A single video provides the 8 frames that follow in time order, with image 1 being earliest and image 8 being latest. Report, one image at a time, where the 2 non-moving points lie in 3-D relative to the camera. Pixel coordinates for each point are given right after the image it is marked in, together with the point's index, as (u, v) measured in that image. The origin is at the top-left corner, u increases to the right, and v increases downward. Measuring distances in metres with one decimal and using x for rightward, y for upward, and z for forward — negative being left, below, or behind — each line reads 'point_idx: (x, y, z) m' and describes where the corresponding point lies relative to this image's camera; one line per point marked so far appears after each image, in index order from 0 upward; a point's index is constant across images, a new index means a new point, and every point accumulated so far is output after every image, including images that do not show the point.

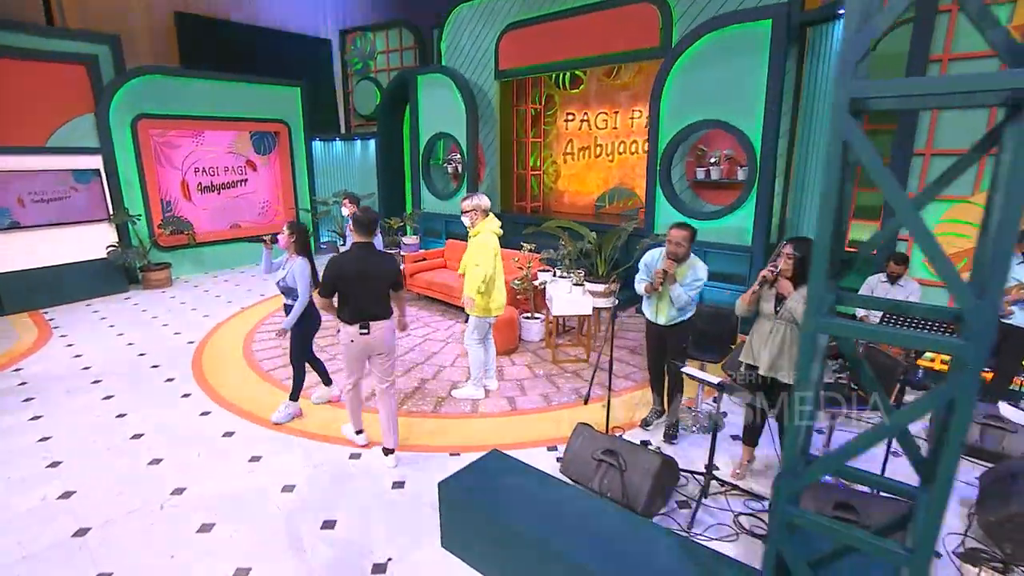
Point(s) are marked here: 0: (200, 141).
0: (-6.4, +3.0, +10.4) m
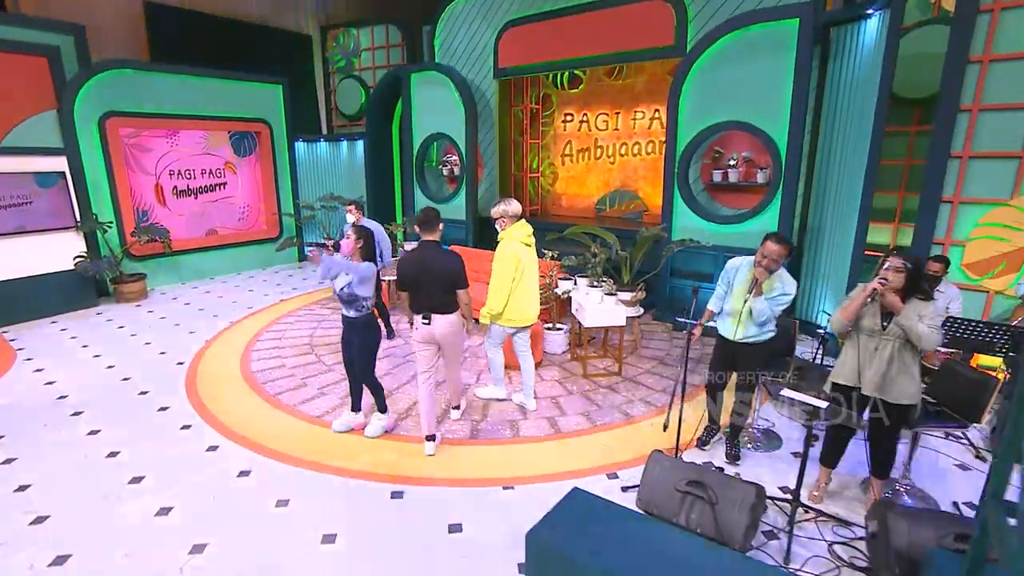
0: (-6.4, +2.8, +9.7) m
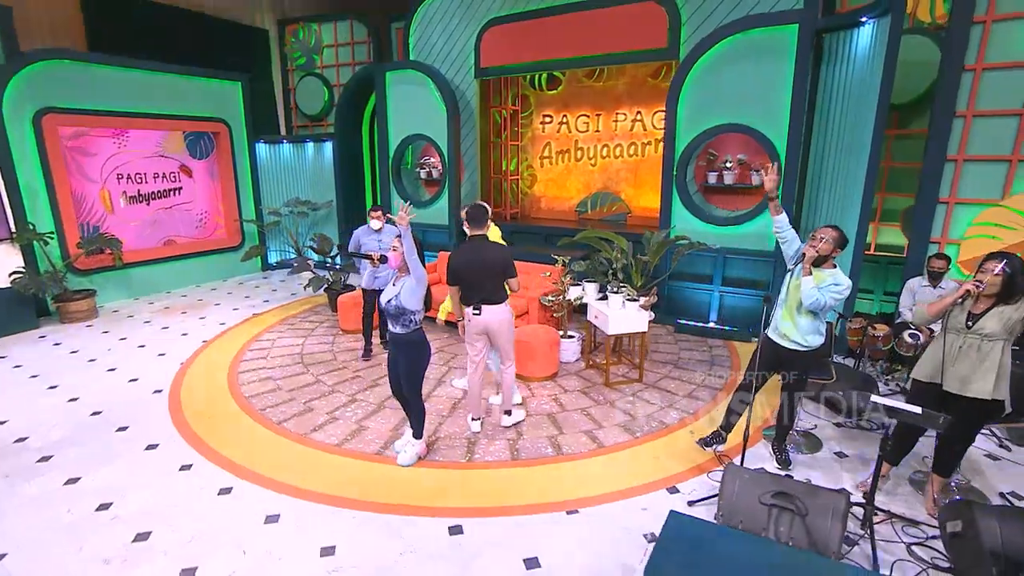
0: (-6.7, +2.5, +8.7) m
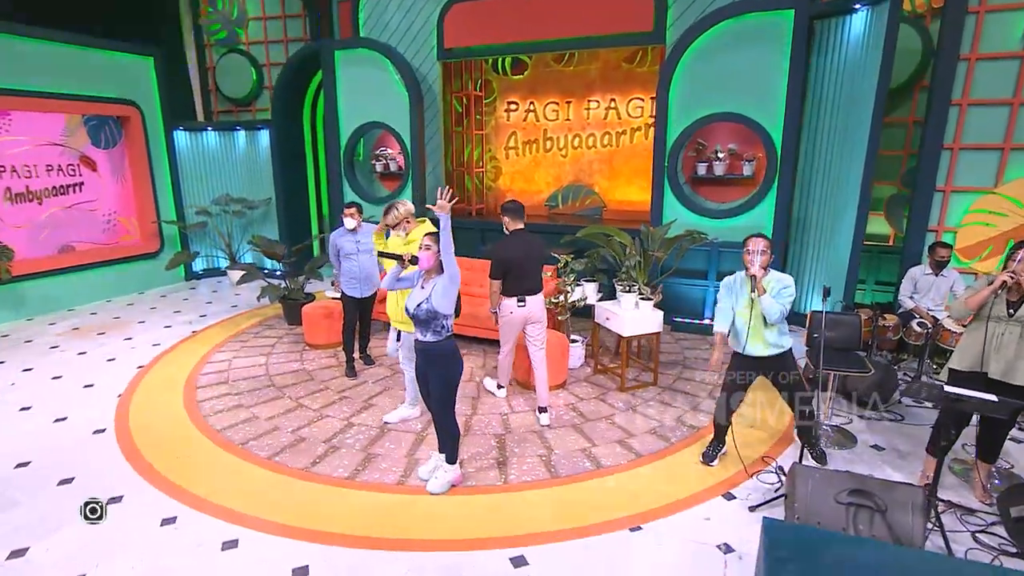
0: (-7.1, +2.3, +7.2) m
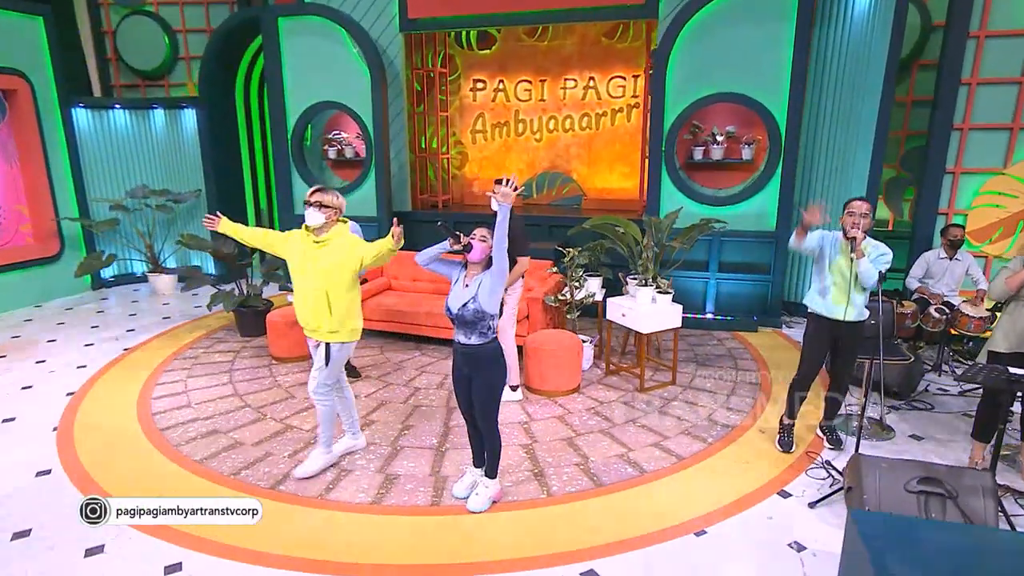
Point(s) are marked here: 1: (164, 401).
0: (-7.3, +2.1, +5.7) m
1: (-3.5, -1.1, +5.1) m
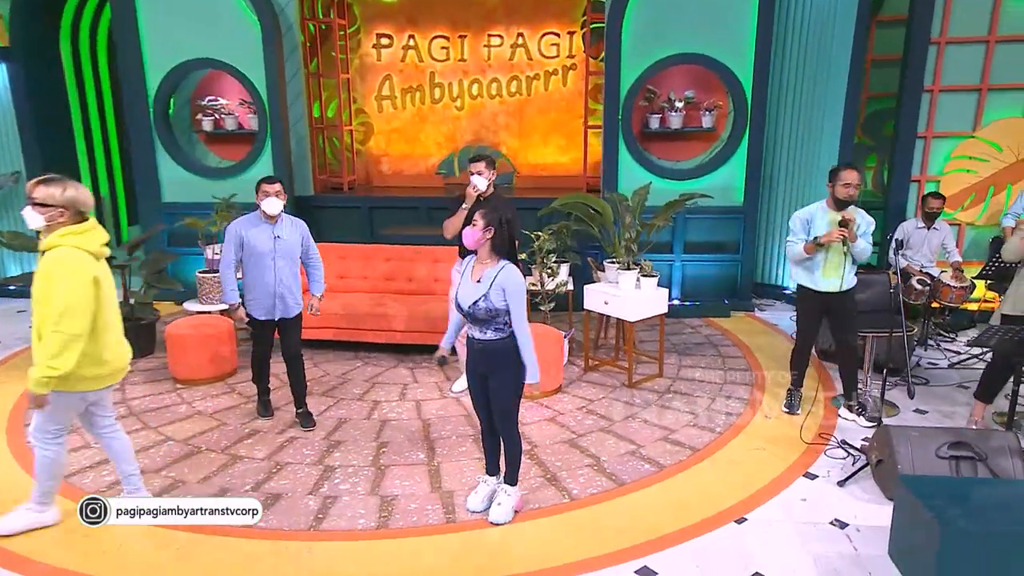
0: (-7.6, +1.5, +3.2) m
1: (-3.5, -1.4, +3.7) m
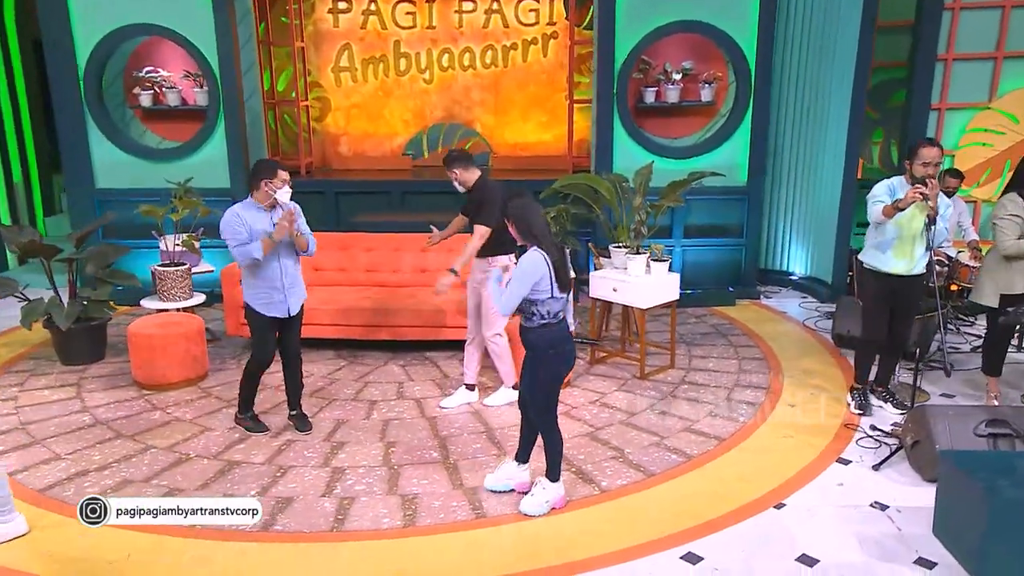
0: (-7.4, +1.2, +2.1) m
1: (-3.3, -1.5, +3.1) m
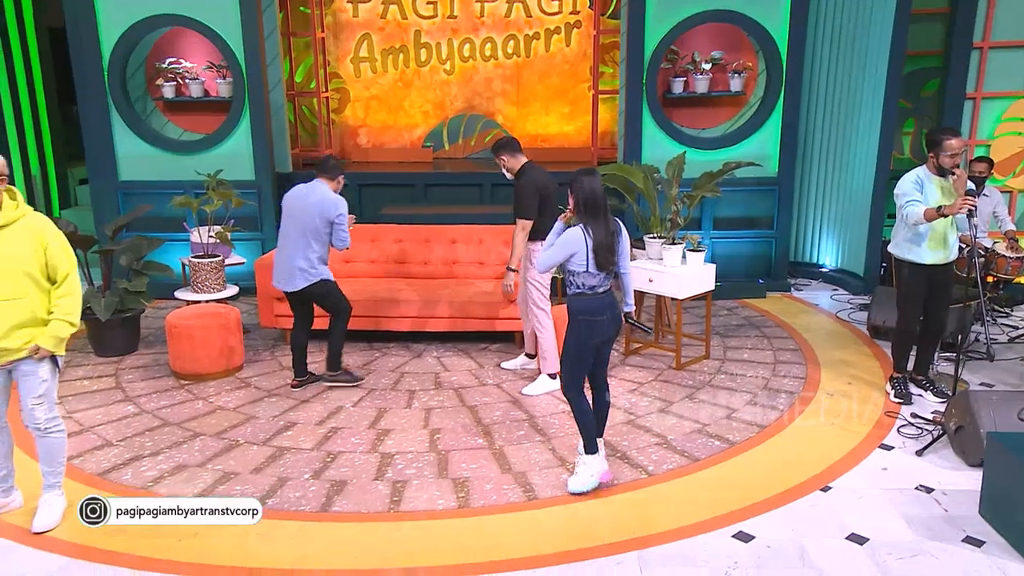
0: (-7.1, +1.3, +2.0) m
1: (-3.0, -1.4, +3.2) m
